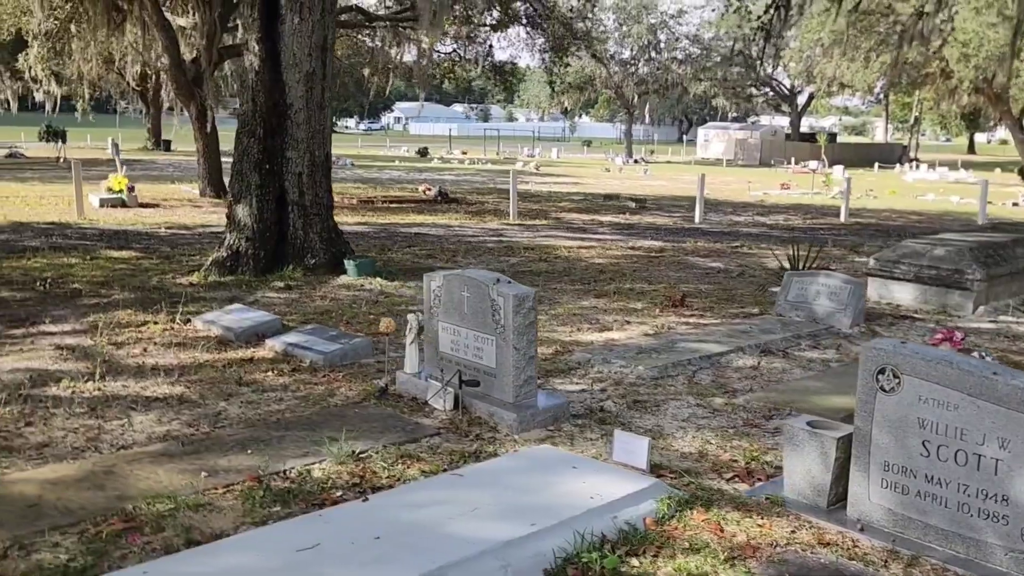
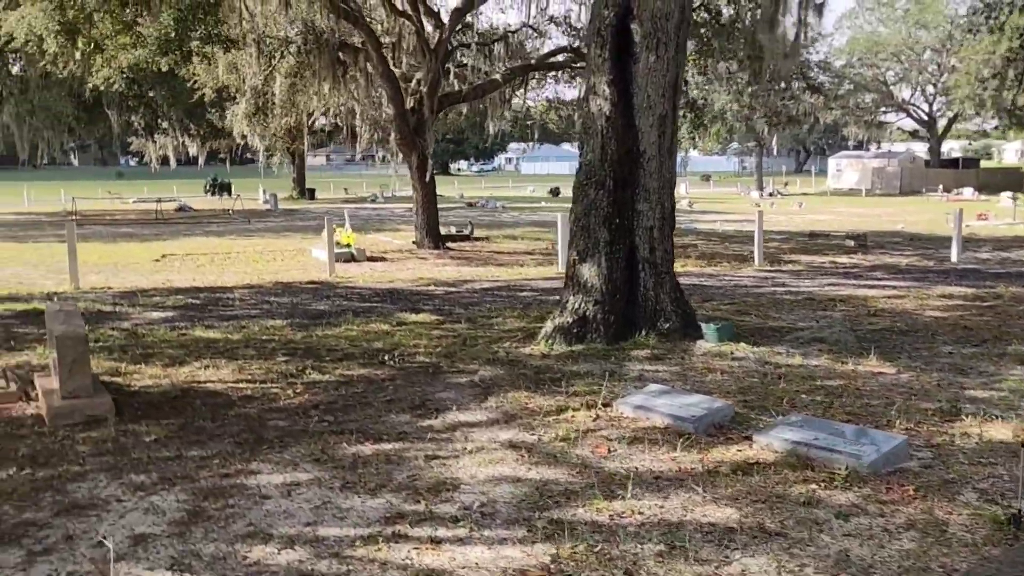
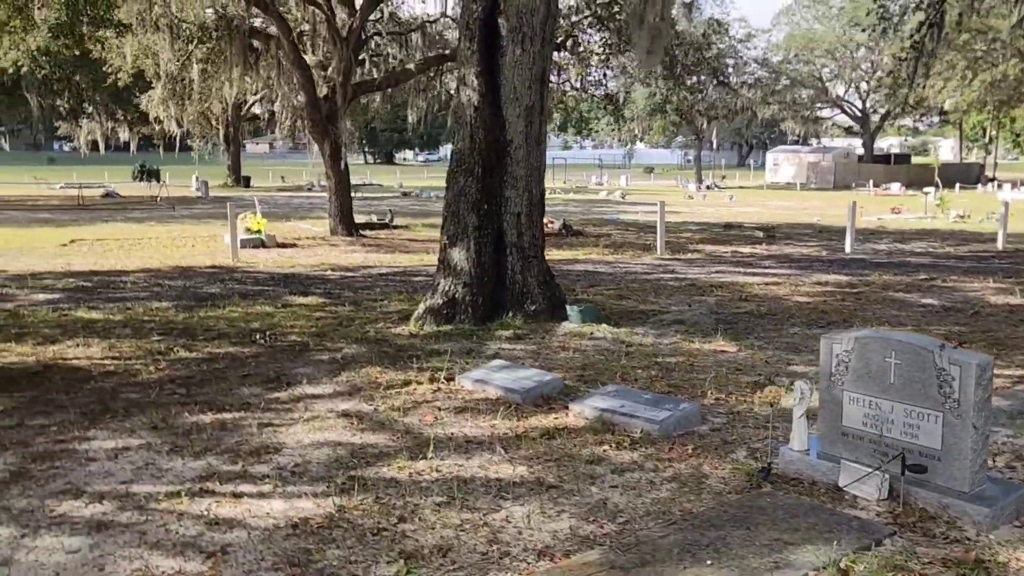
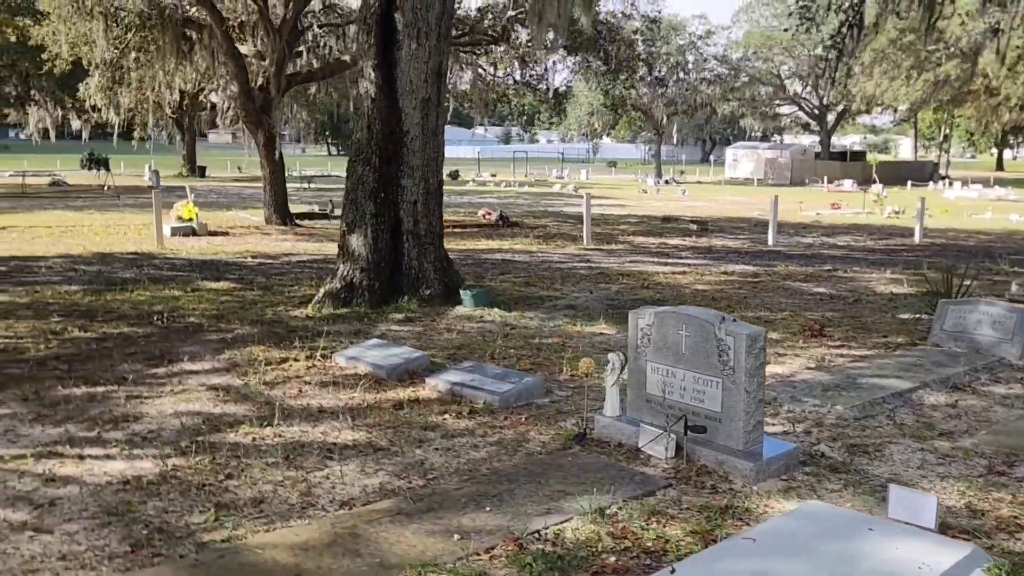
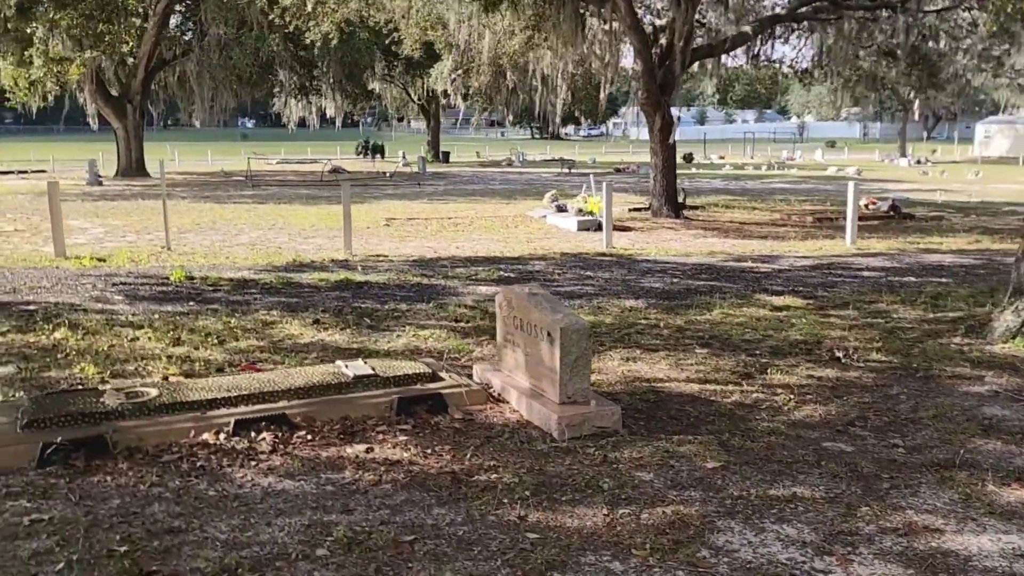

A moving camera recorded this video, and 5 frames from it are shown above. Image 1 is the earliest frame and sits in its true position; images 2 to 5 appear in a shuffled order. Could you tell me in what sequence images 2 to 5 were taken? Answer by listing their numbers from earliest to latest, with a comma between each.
4, 3, 2, 5
